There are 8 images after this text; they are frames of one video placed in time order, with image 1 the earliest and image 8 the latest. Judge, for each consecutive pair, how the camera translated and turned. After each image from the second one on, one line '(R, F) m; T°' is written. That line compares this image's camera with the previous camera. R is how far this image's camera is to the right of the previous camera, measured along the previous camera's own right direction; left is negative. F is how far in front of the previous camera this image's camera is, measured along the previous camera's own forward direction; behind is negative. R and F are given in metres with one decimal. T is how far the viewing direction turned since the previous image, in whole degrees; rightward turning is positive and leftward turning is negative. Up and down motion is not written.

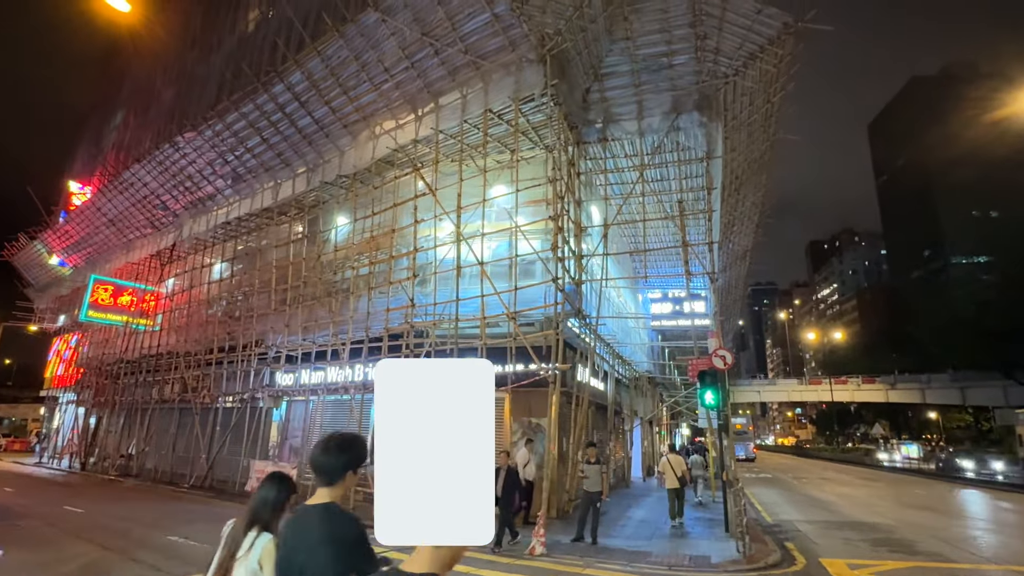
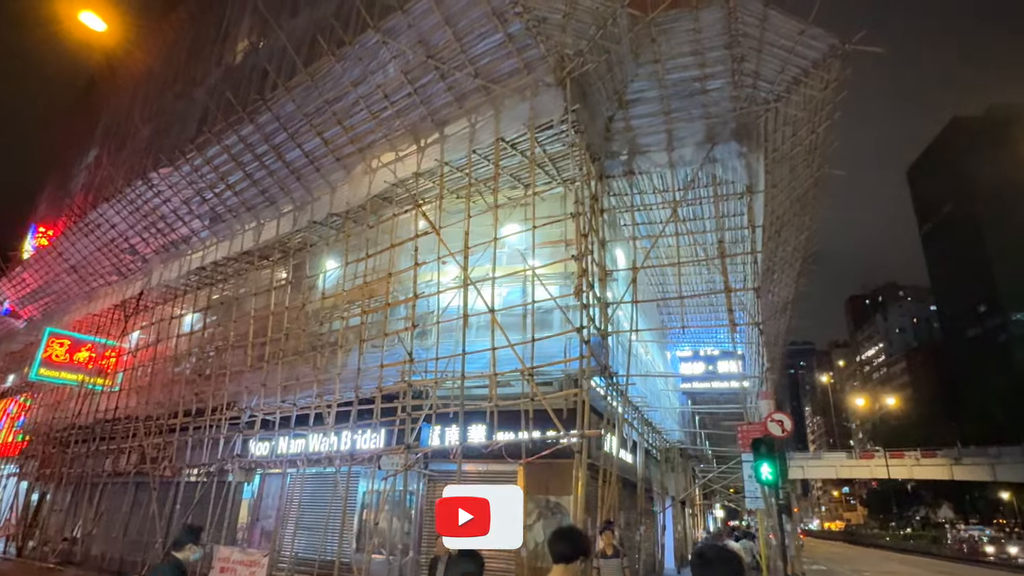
(-0.4, +1.7) m; 0°
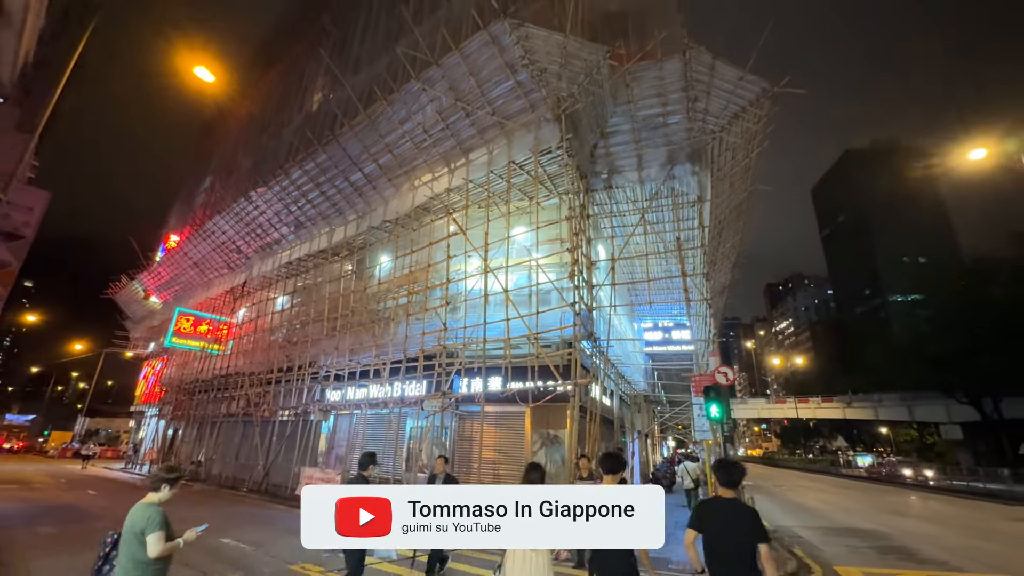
(+0.8, -3.7) m; -4°
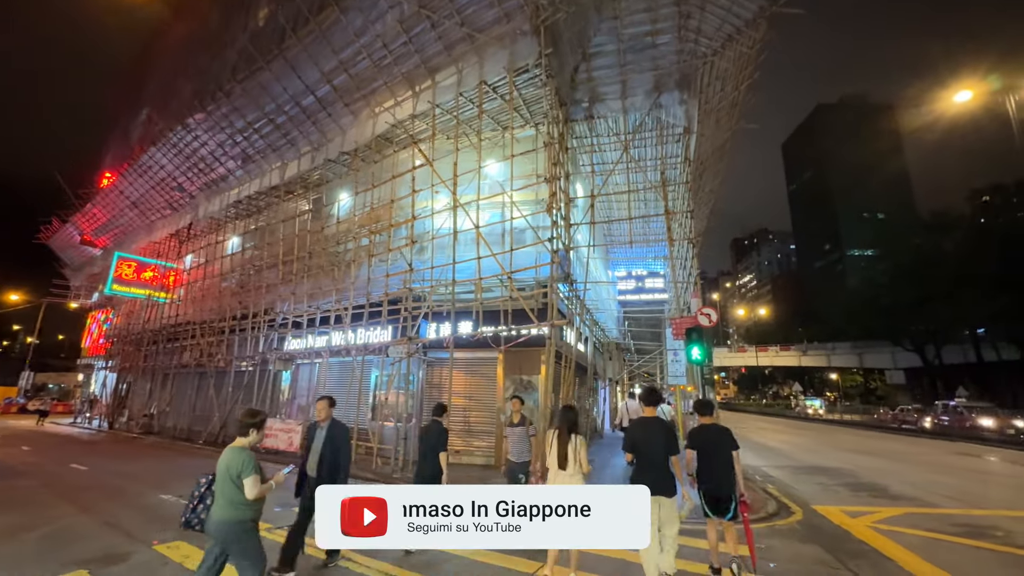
(0.0, +0.9) m; +4°
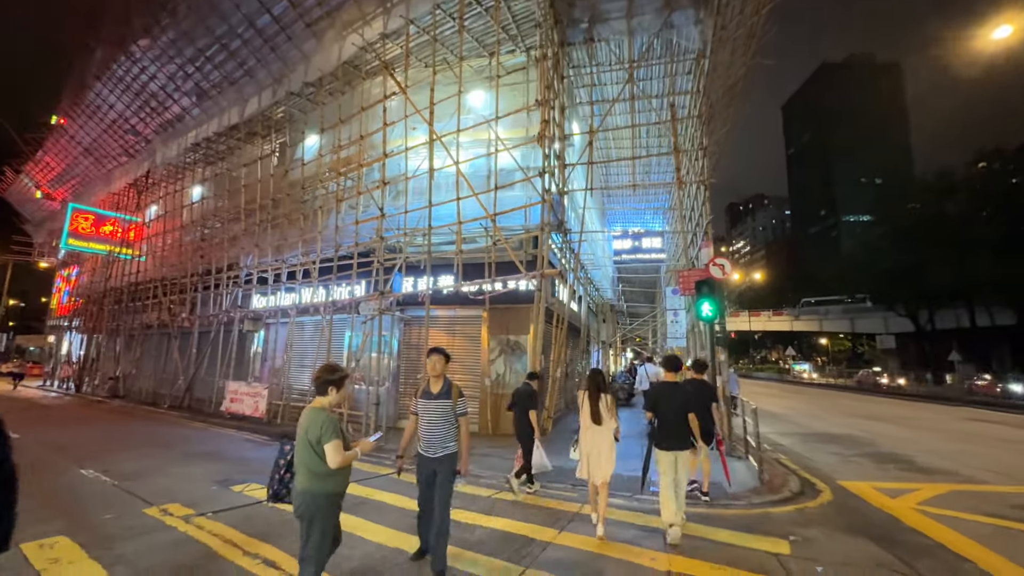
(+0.2, +1.4) m; +1°
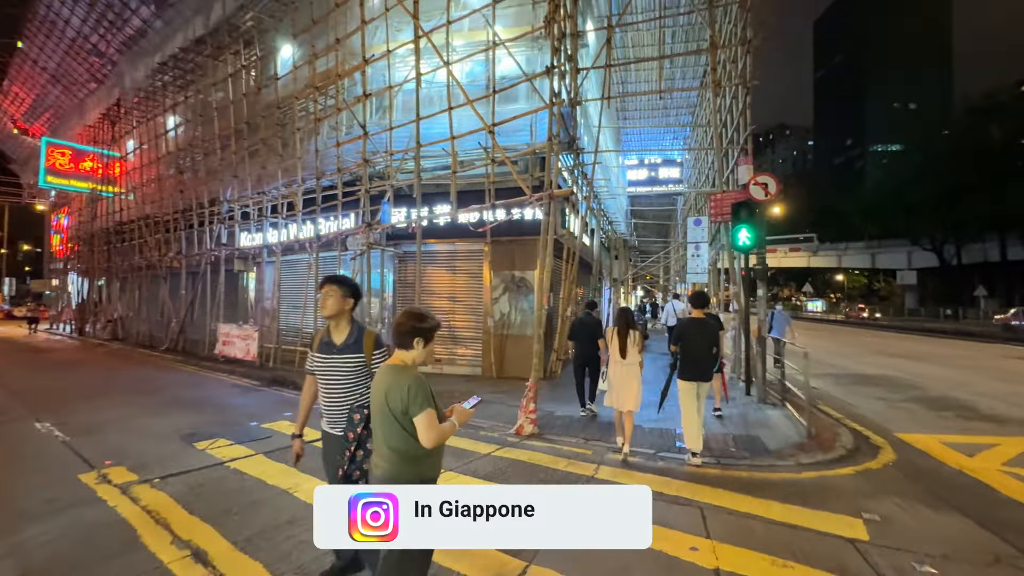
(+0.1, +1.2) m; -1°
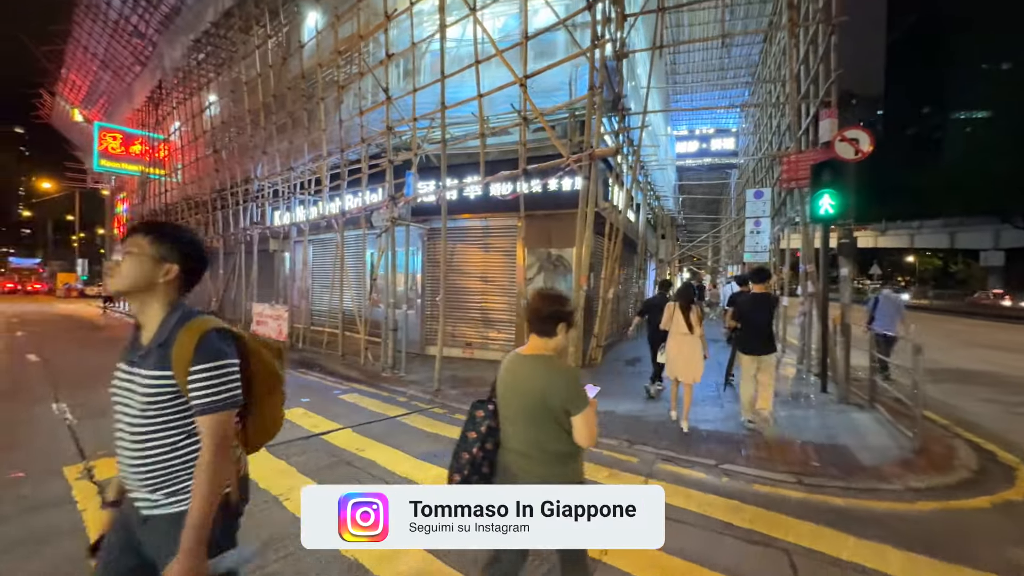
(+0.1, +0.9) m; -5°
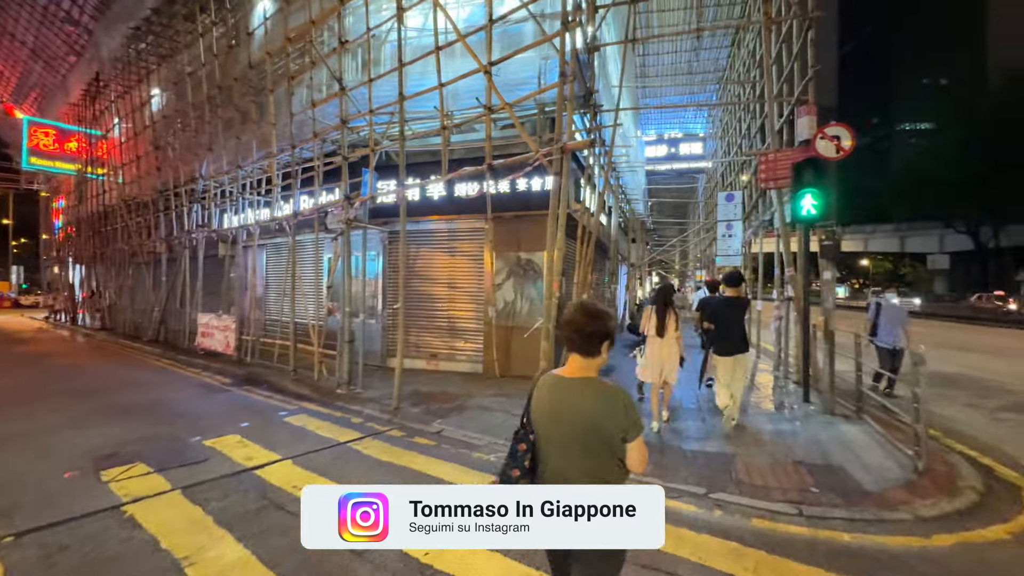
(+0.1, +0.6) m; +4°
